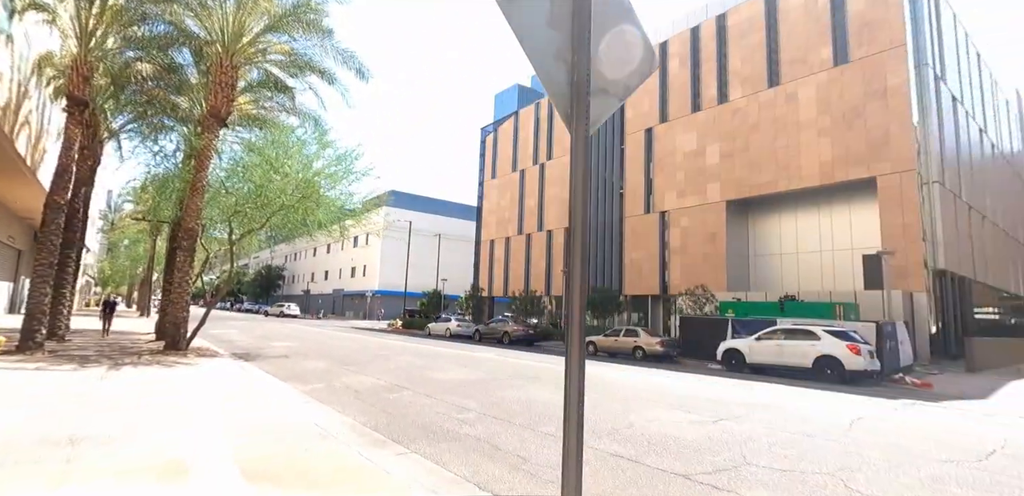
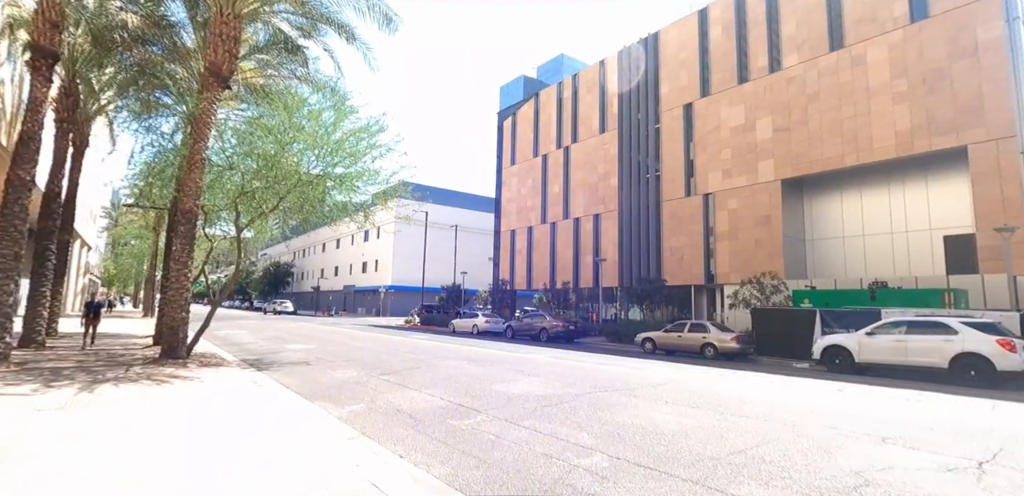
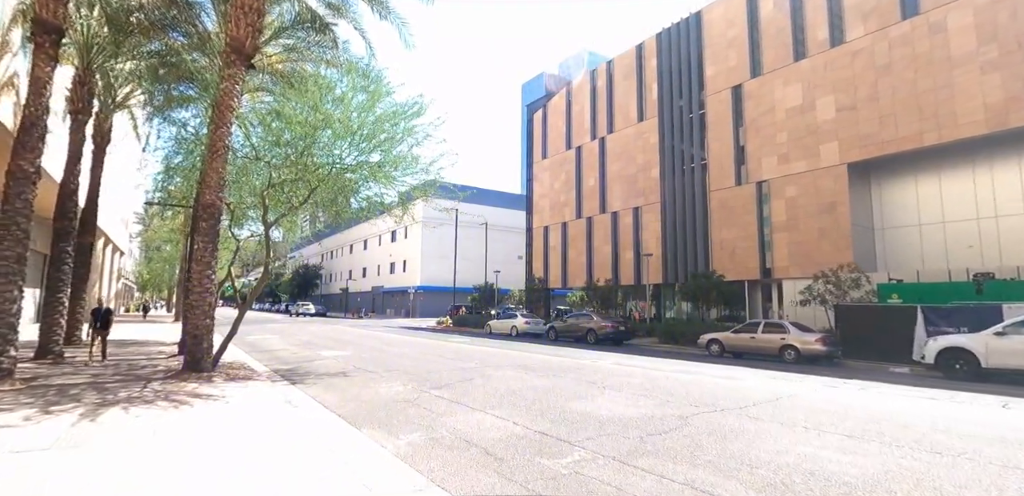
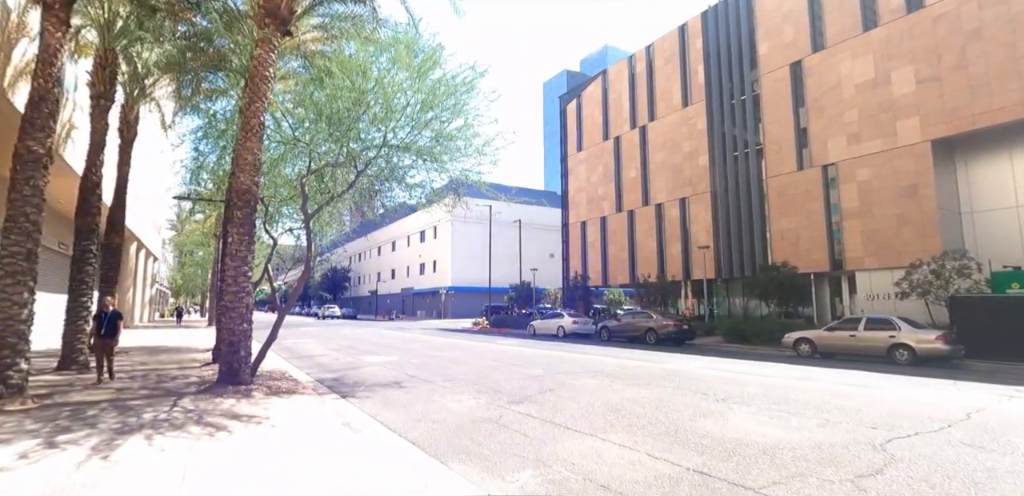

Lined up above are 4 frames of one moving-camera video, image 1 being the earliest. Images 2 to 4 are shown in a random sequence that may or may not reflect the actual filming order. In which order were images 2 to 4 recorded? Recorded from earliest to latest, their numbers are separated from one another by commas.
2, 3, 4
